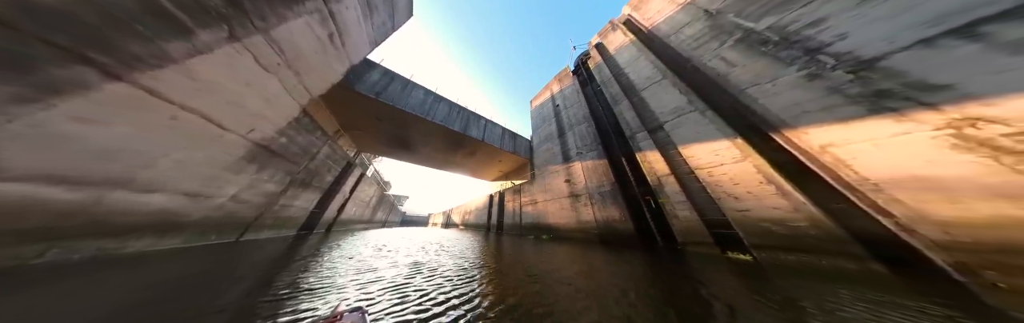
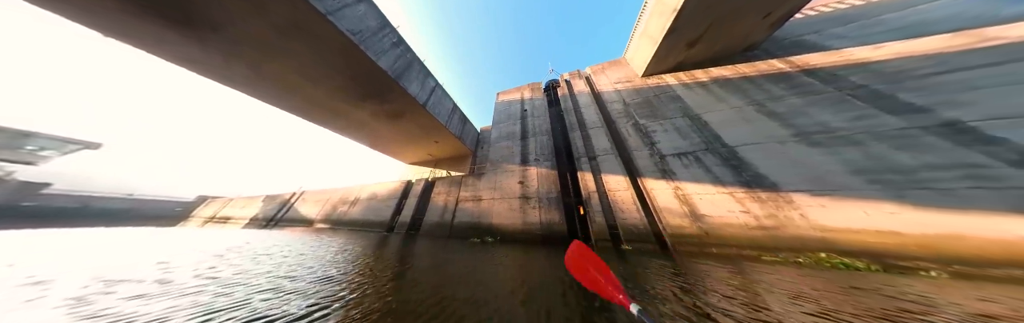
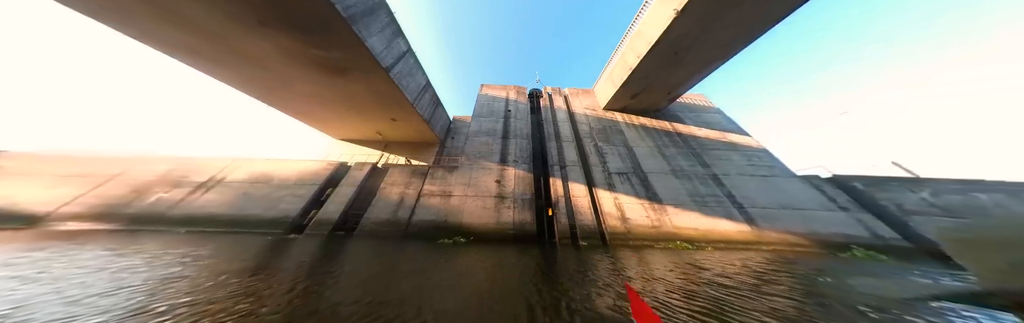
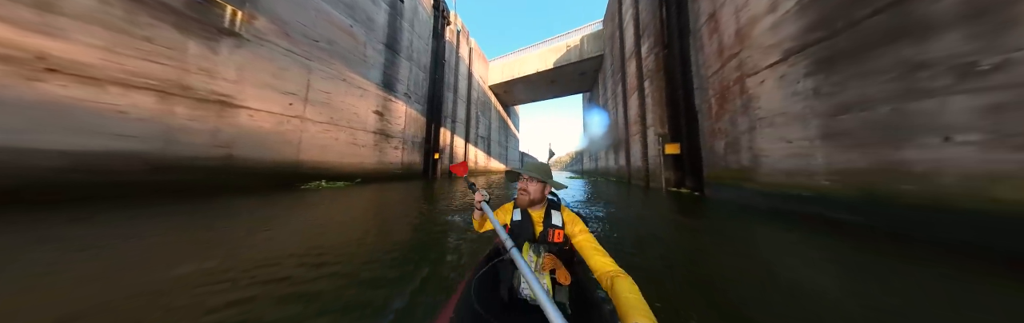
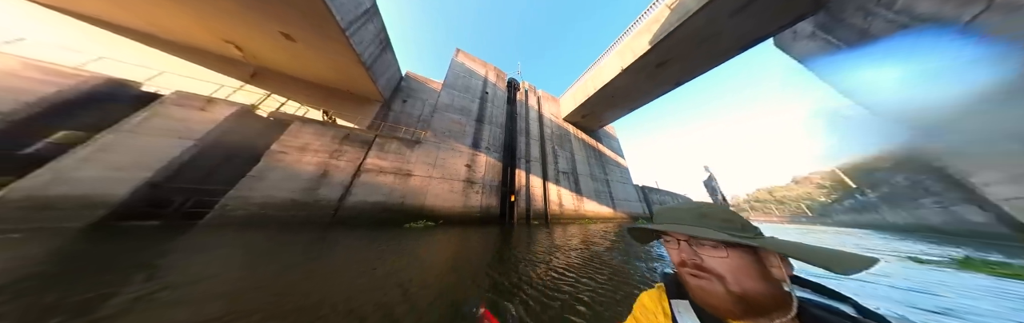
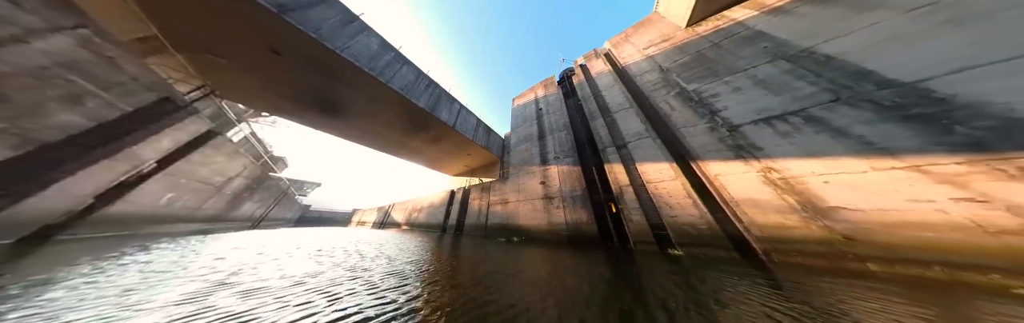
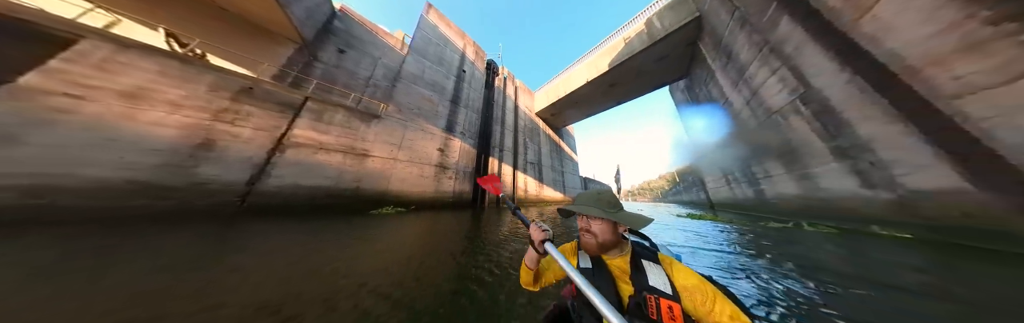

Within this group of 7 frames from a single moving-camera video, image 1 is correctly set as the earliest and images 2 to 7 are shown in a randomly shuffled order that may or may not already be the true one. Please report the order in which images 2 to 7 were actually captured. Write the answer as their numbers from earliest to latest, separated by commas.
6, 2, 3, 5, 7, 4
